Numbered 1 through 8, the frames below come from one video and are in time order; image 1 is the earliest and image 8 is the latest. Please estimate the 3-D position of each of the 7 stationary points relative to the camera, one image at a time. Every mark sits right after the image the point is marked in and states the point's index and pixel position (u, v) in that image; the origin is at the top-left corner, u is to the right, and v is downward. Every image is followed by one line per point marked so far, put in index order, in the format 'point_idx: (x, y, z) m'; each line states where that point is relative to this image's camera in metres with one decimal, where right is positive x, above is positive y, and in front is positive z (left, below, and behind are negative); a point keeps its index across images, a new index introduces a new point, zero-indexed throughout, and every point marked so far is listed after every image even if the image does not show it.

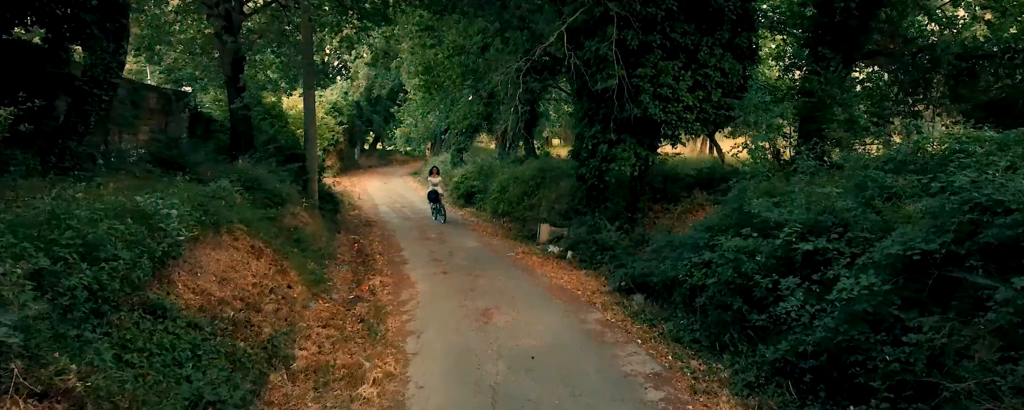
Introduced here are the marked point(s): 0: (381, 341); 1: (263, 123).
0: (-1.7, -1.8, +7.8) m
1: (-7.5, +2.4, +18.1) m
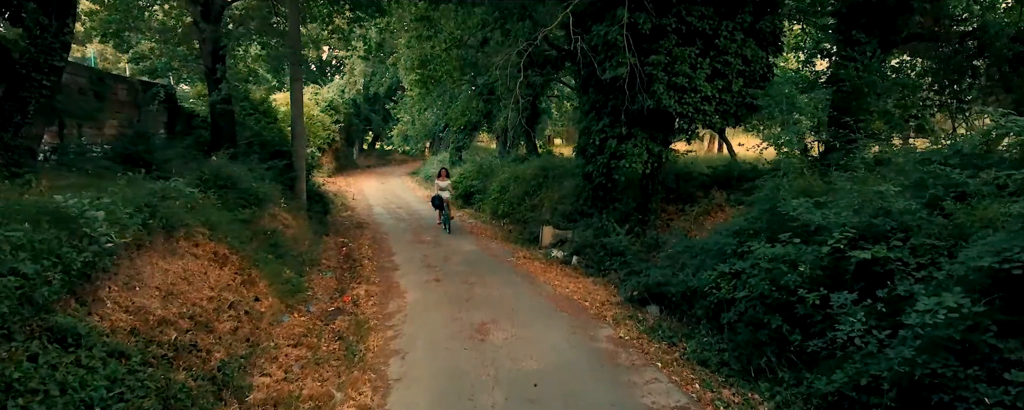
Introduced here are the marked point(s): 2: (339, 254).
0: (-1.7, -1.8, +6.8) m
1: (-7.5, +2.4, +17.0) m
2: (-3.8, -1.1, +13.0) m
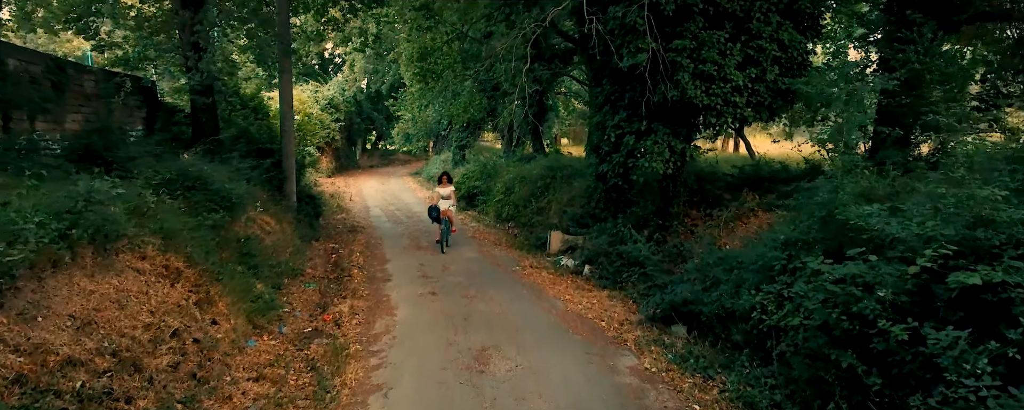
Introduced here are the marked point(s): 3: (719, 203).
0: (-1.7, -1.9, +5.6) m
1: (-7.4, +2.4, +15.9) m
2: (-3.7, -1.1, +11.8) m
3: (+3.8, 0.0, +10.9) m
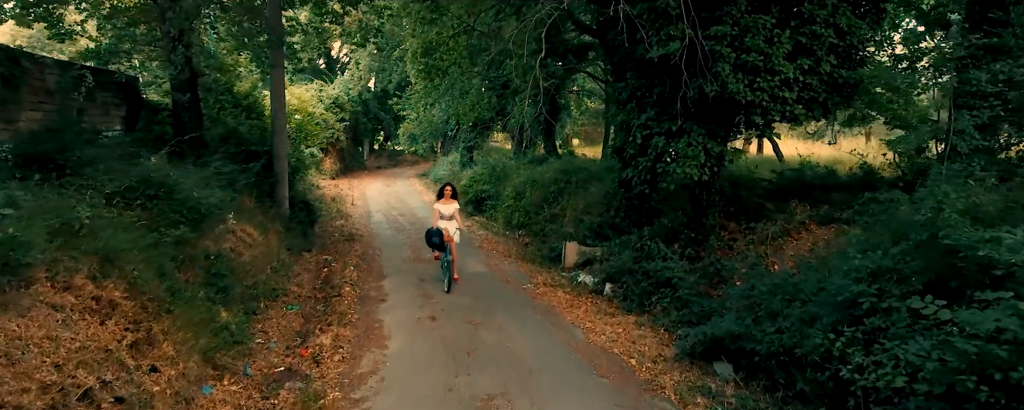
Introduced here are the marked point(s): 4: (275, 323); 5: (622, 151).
0: (-1.6, -2.0, +4.3) m
1: (-7.1, +2.2, +14.7) m
2: (-3.5, -1.3, +10.6) m
3: (+3.9, -0.2, +9.5) m
4: (-3.1, -1.5, +7.8) m
5: (+1.9, +0.9, +10.2) m
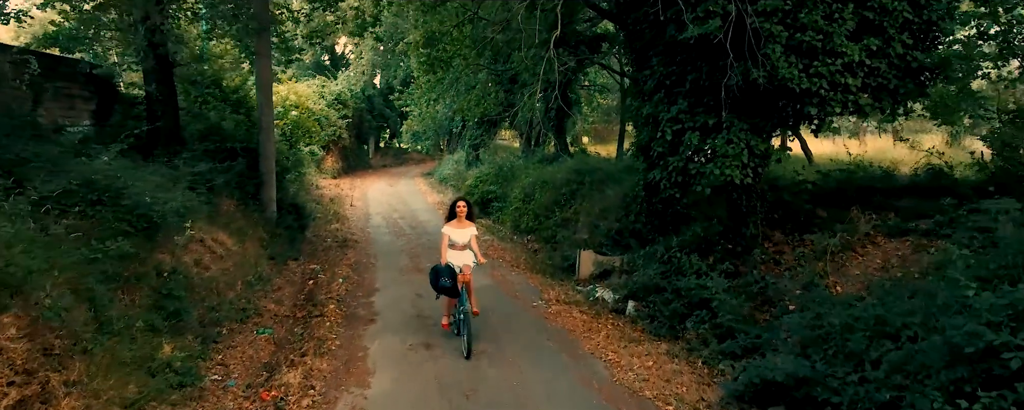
0: (-1.6, -2.1, +3.1) m
1: (-6.9, +2.2, +13.5) m
2: (-3.3, -1.4, +9.3) m
3: (+4.1, -0.3, +8.2) m
4: (-3.0, -1.6, +6.6) m
5: (+2.0, +0.8, +8.9) m
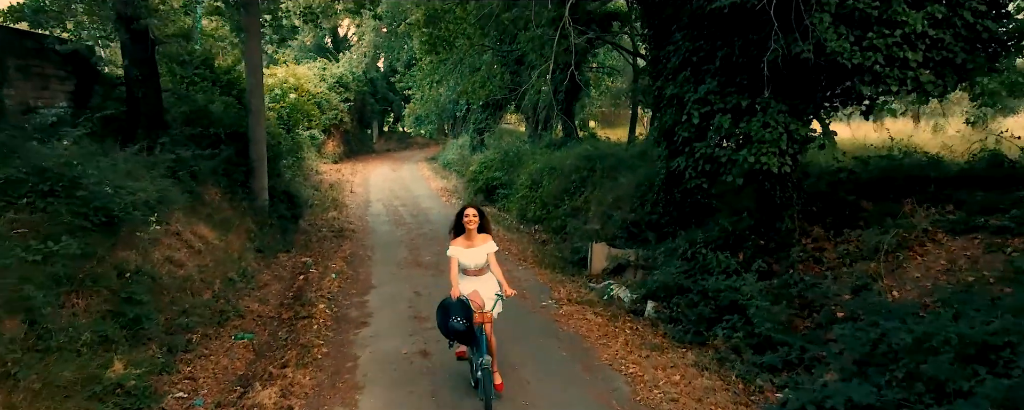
0: (-1.5, -2.1, +2.3) m
1: (-6.7, +2.4, +12.7) m
2: (-3.2, -1.2, +8.6) m
3: (+4.2, -0.2, +7.3) m
4: (-3.0, -1.5, +5.8) m
5: (+2.1, +1.0, +8.0) m
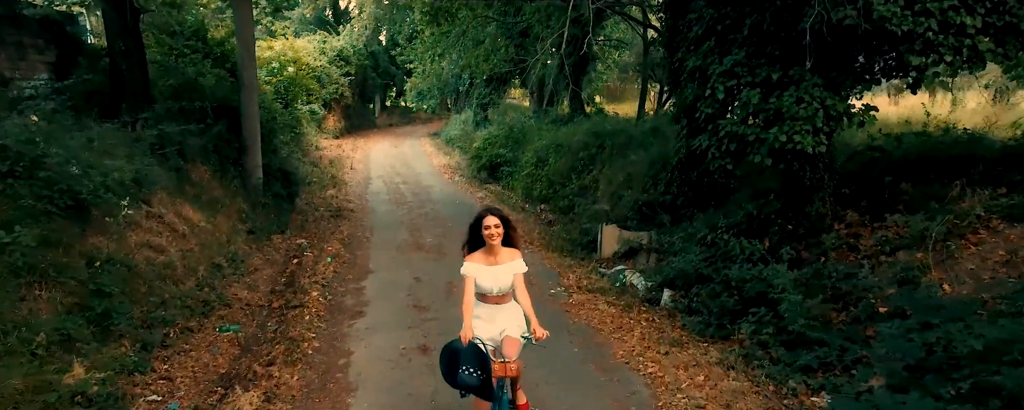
0: (-1.5, -2.1, +1.8) m
1: (-6.6, +2.9, +12.1) m
2: (-3.2, -1.0, +8.1) m
3: (+4.2, 0.0, +6.7) m
4: (-2.9, -1.4, +5.3) m
5: (+2.2, +1.2, +7.4) m
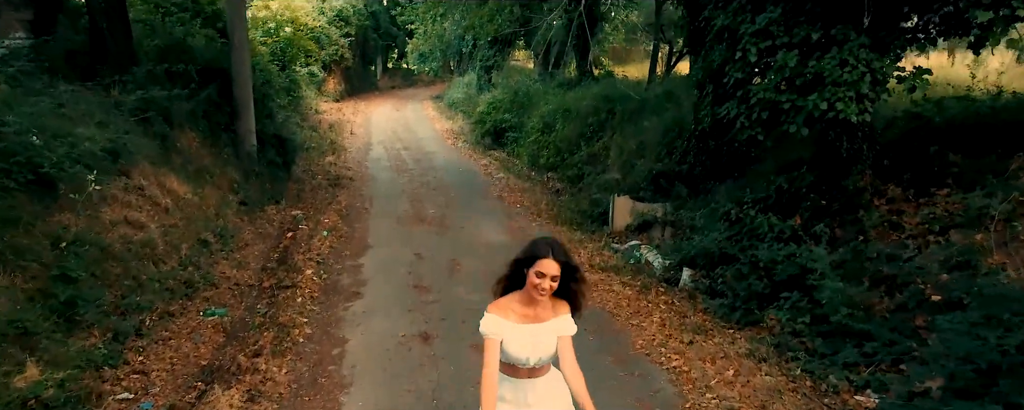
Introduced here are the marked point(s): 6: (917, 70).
0: (-1.4, -2.1, +1.4) m
1: (-6.5, +3.5, +11.3) m
2: (-3.1, -0.6, +7.6) m
3: (+4.3, +0.3, +6.2) m
4: (-2.8, -1.2, +4.9) m
5: (+2.3, +1.5, +6.7) m
6: (+3.7, +1.2, +5.5) m
